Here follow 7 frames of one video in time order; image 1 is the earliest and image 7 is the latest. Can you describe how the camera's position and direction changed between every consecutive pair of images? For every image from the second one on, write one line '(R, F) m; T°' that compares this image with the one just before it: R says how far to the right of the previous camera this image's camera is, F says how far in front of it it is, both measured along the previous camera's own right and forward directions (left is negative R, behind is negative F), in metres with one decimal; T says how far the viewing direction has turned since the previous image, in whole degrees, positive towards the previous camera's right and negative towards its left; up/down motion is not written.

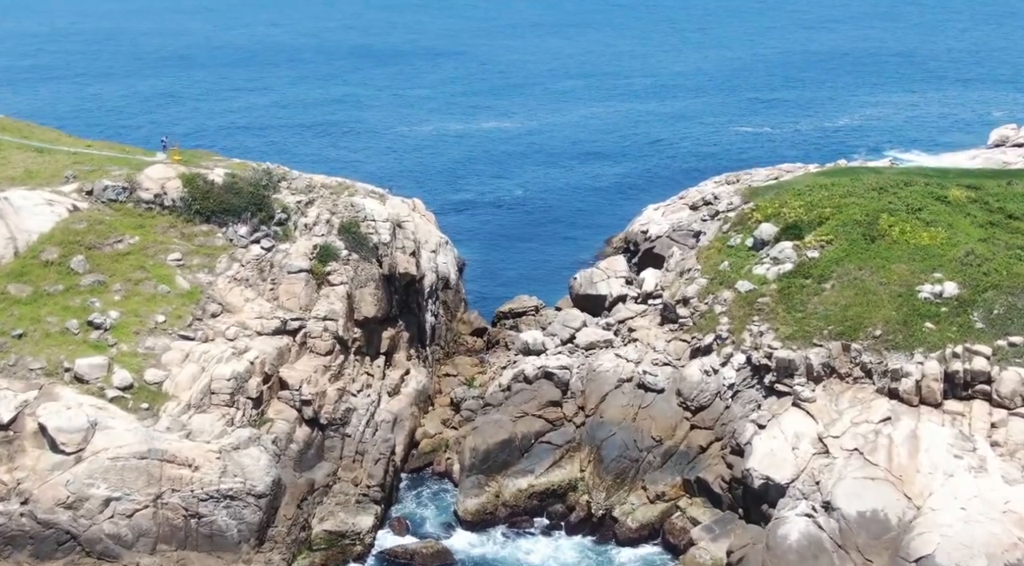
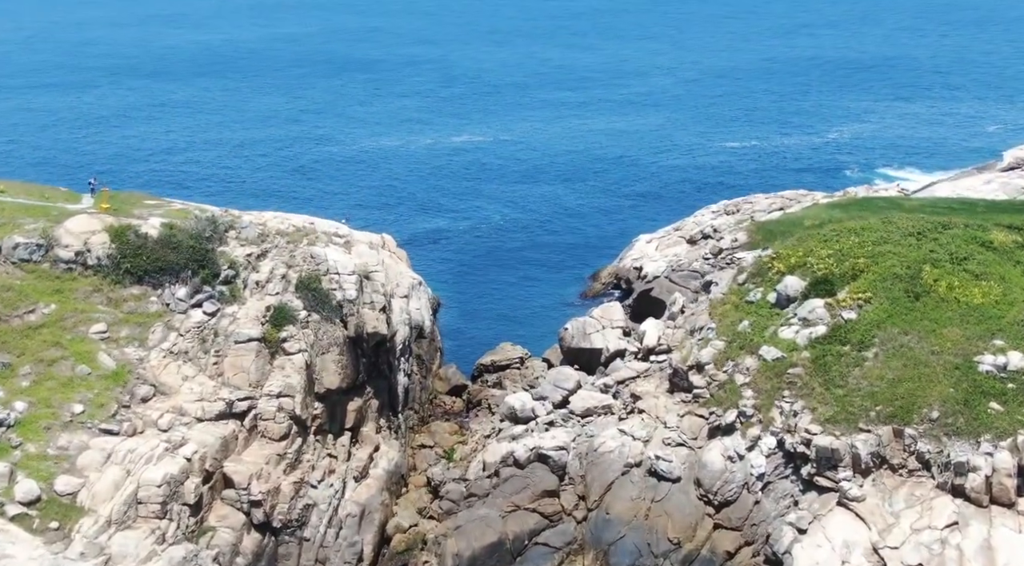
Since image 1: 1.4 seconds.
(-0.7, +10.7) m; +1°
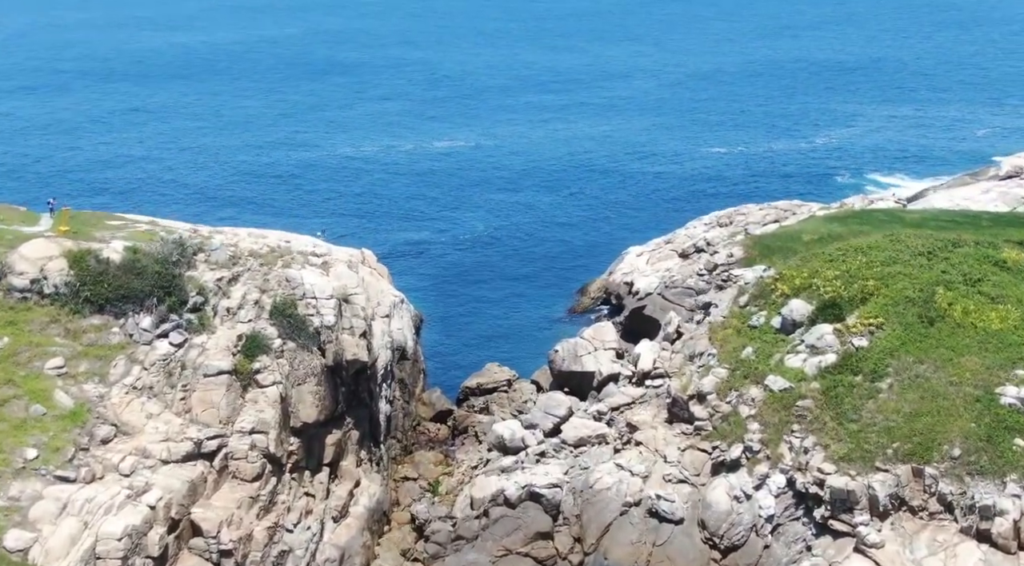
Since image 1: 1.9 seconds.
(-0.3, +4.0) m; +1°
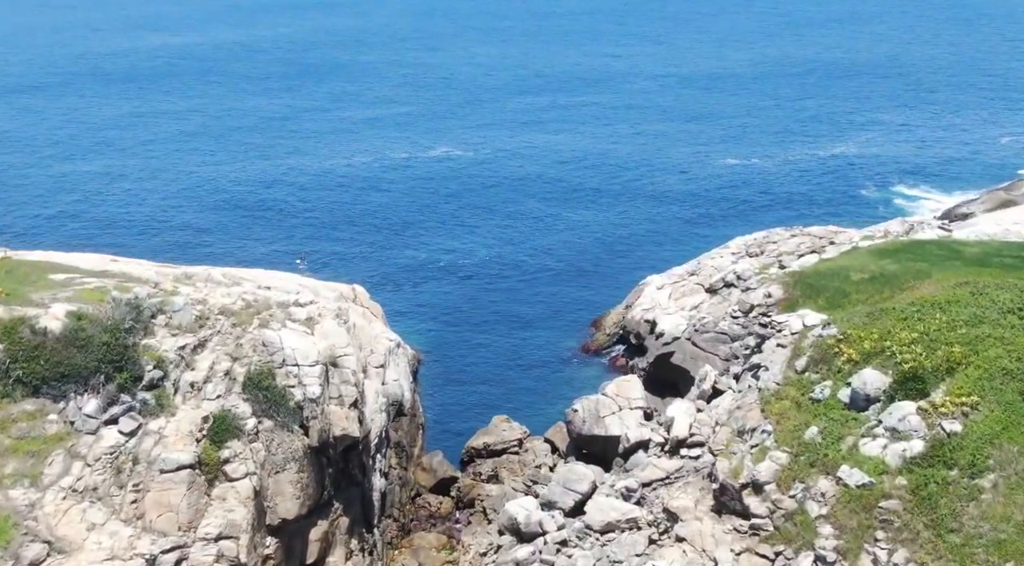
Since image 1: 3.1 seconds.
(-1.0, +10.0) m; 0°
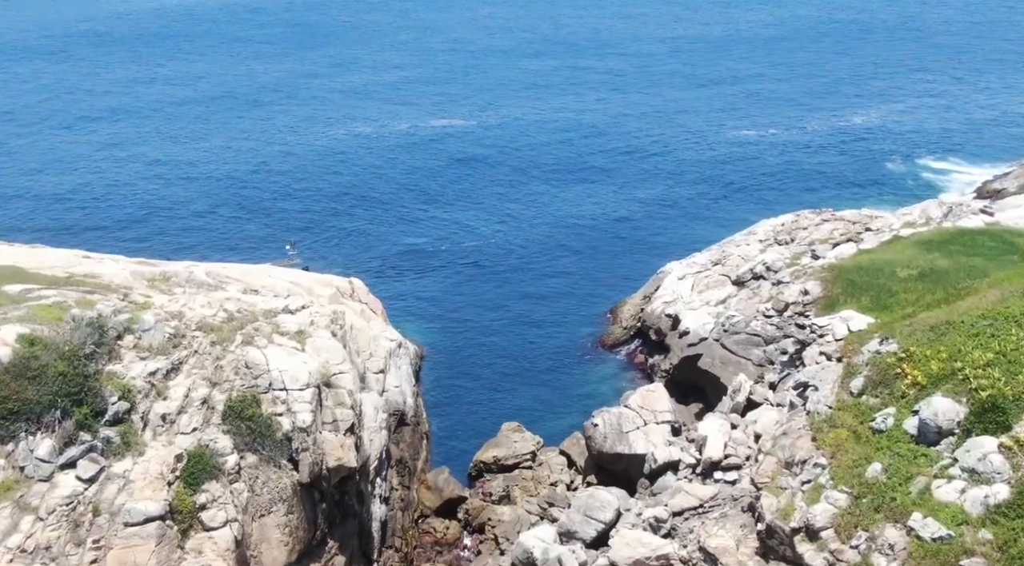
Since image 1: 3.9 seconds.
(-0.6, +6.8) m; 0°
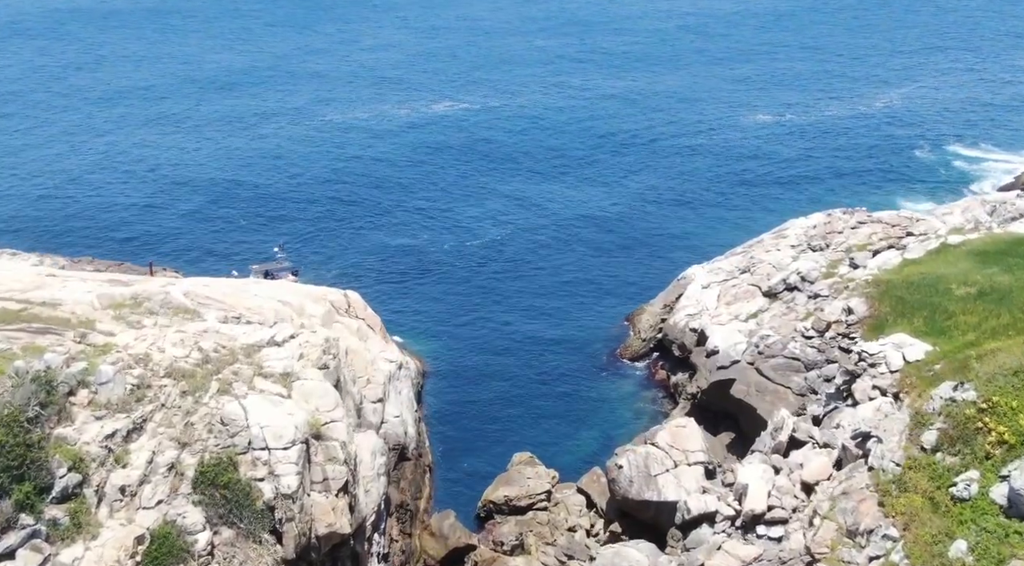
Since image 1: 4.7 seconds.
(-0.5, +6.9) m; 0°
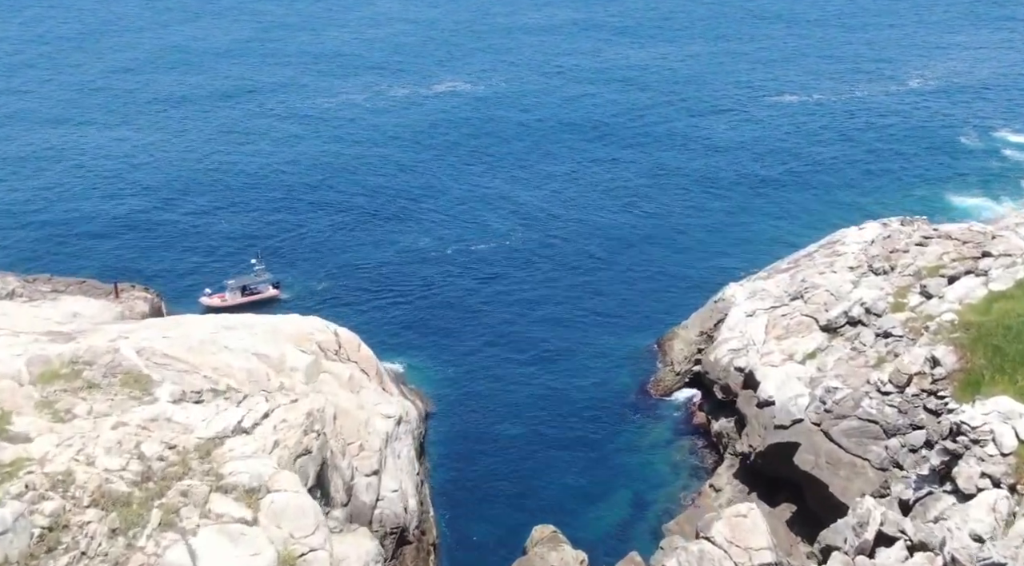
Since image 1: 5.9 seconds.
(-0.7, +10.4) m; 0°
